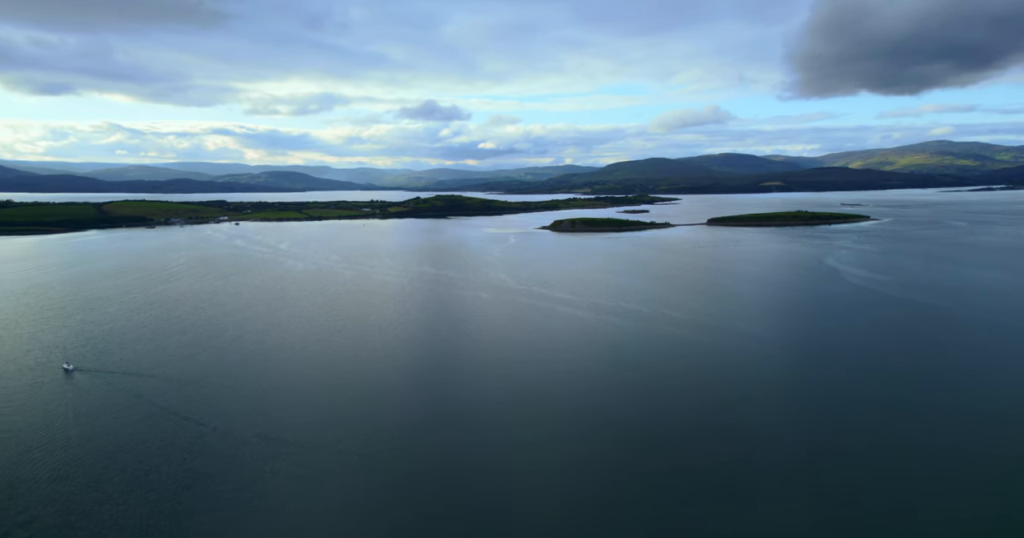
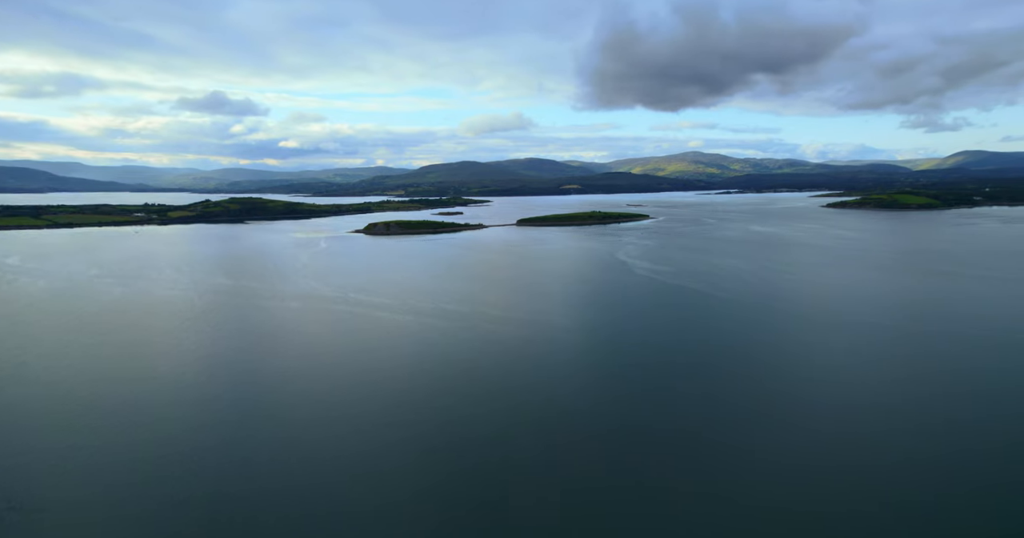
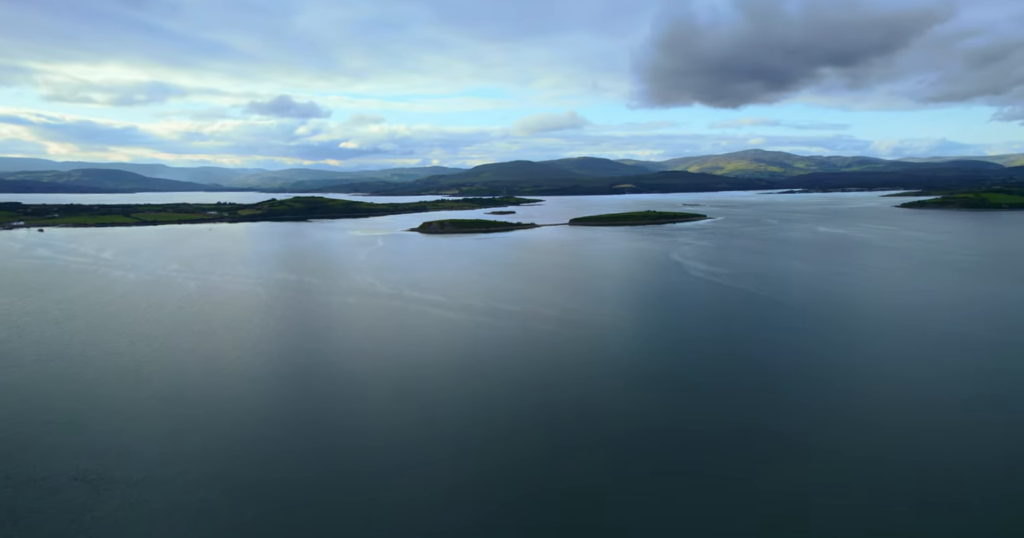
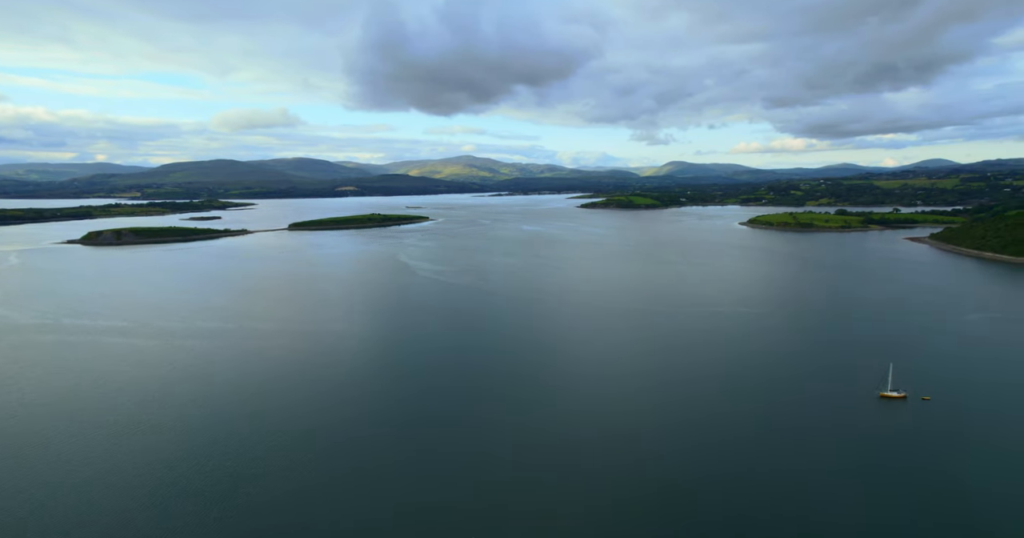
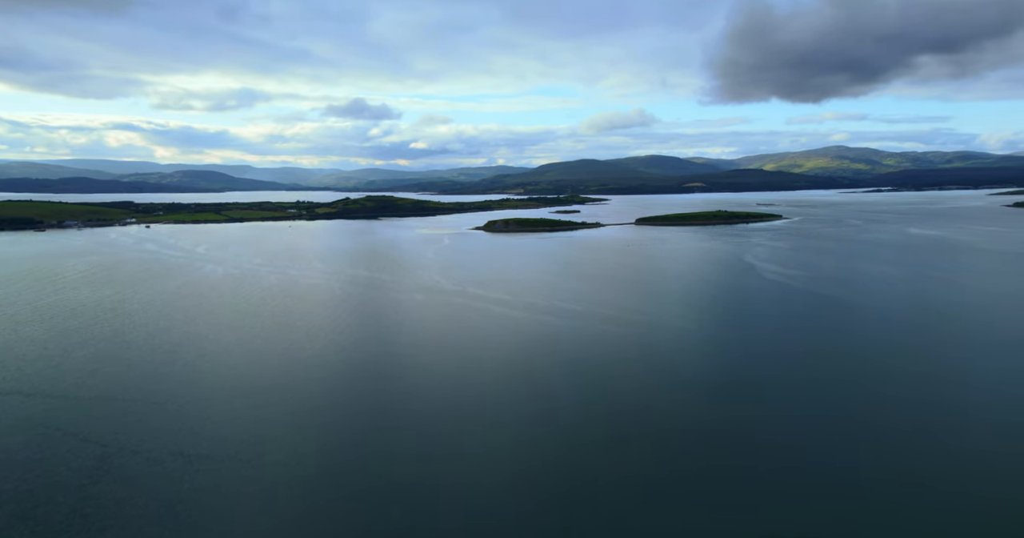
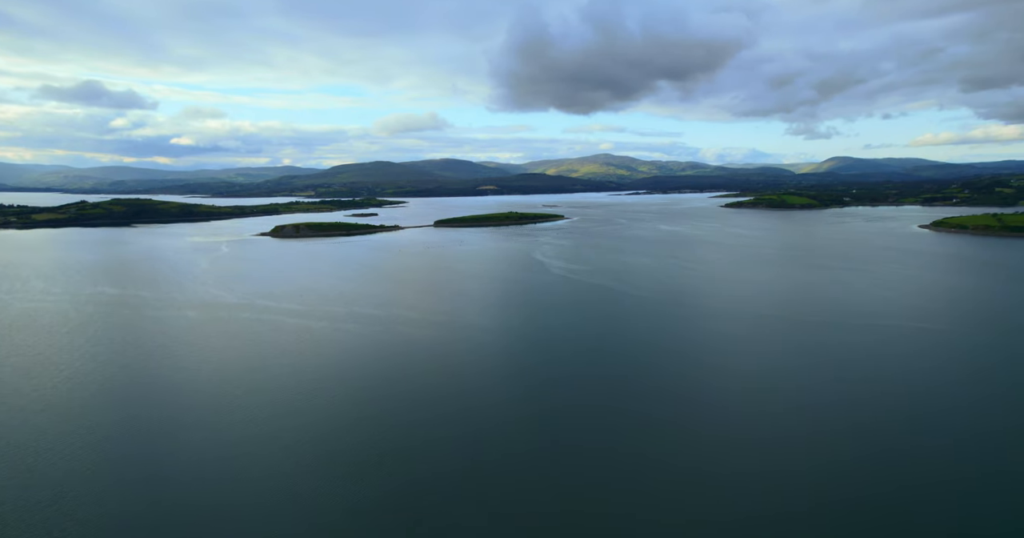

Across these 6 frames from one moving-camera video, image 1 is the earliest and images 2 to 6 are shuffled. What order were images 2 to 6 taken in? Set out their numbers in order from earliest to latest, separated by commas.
5, 3, 2, 6, 4
